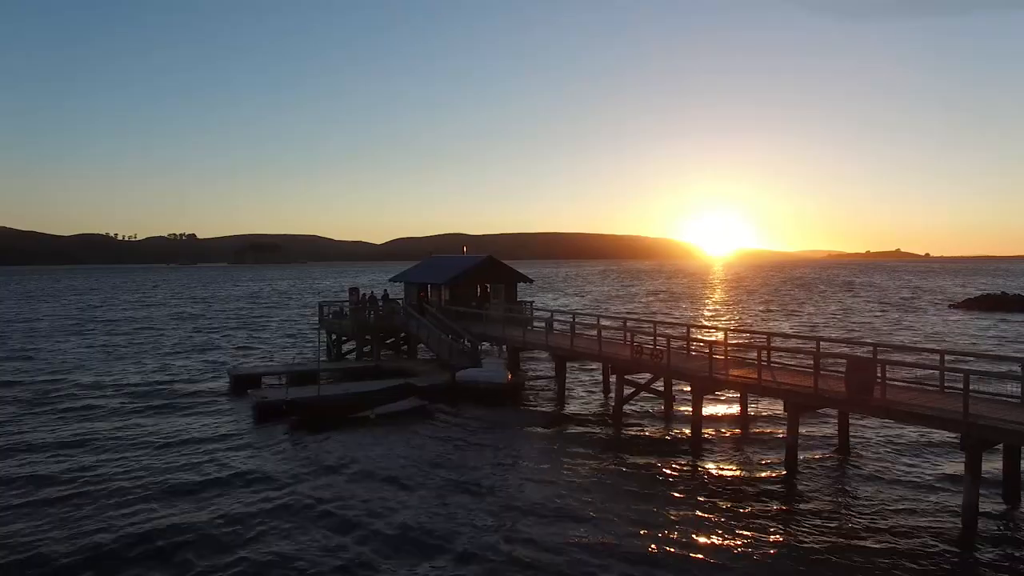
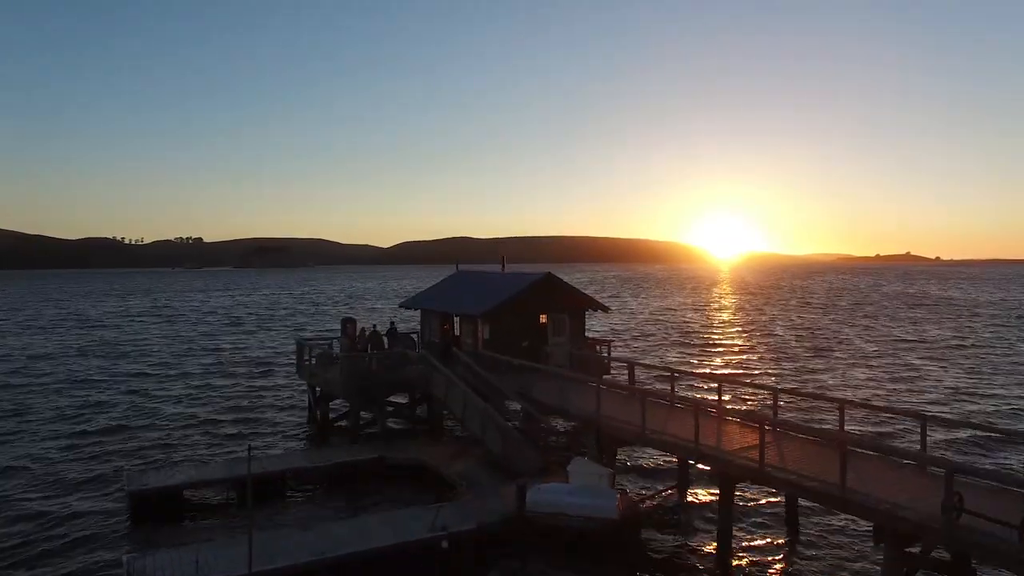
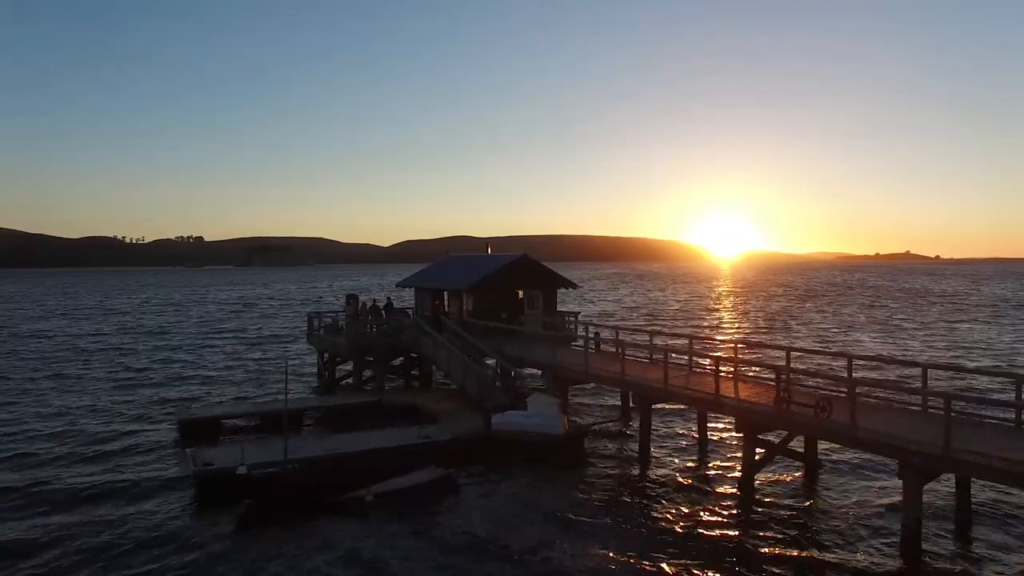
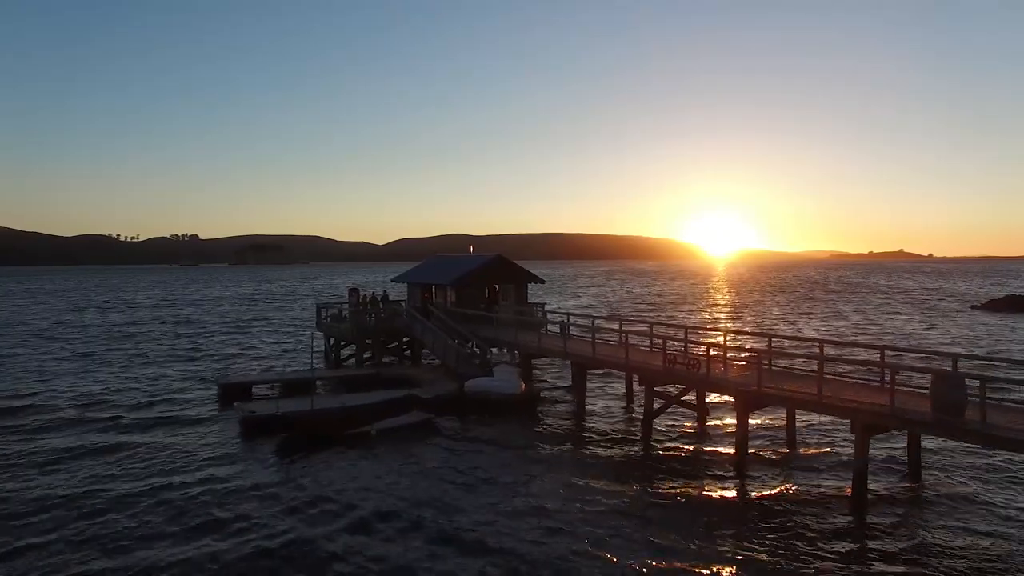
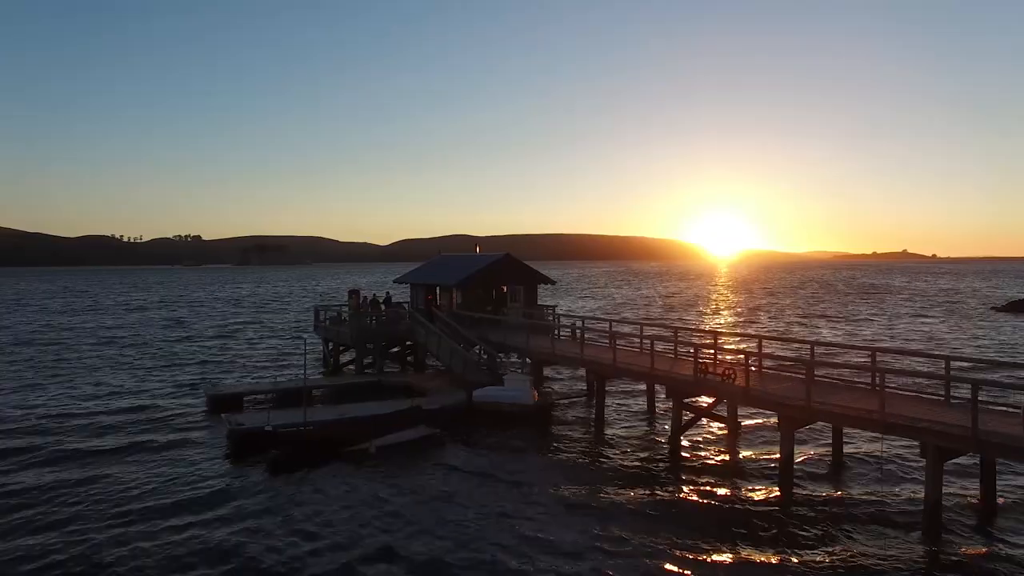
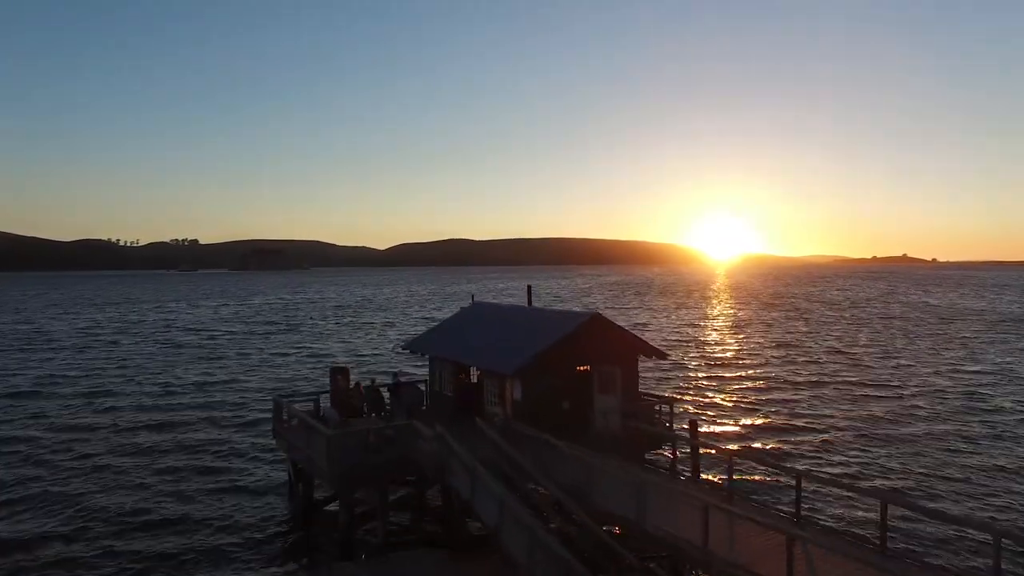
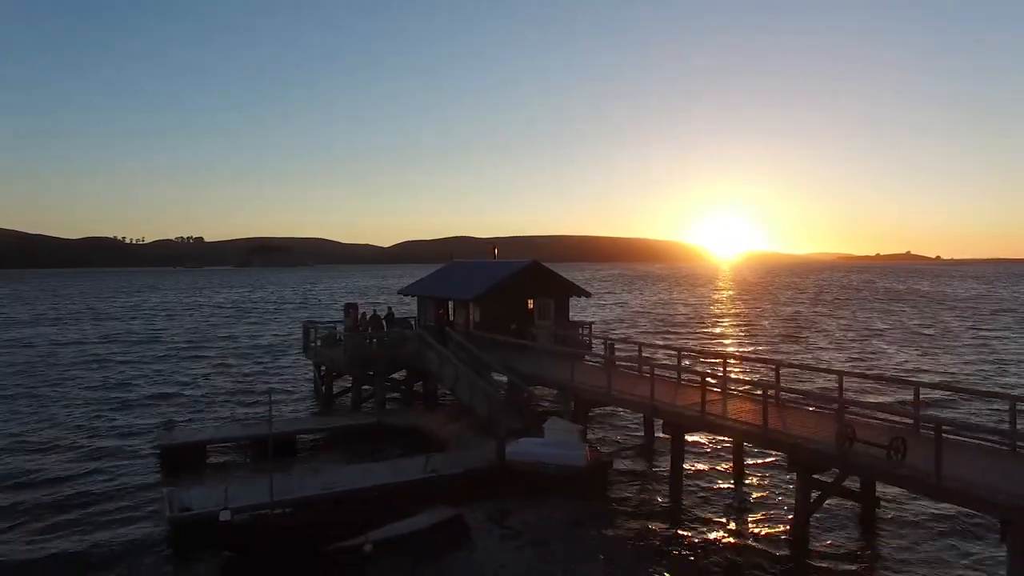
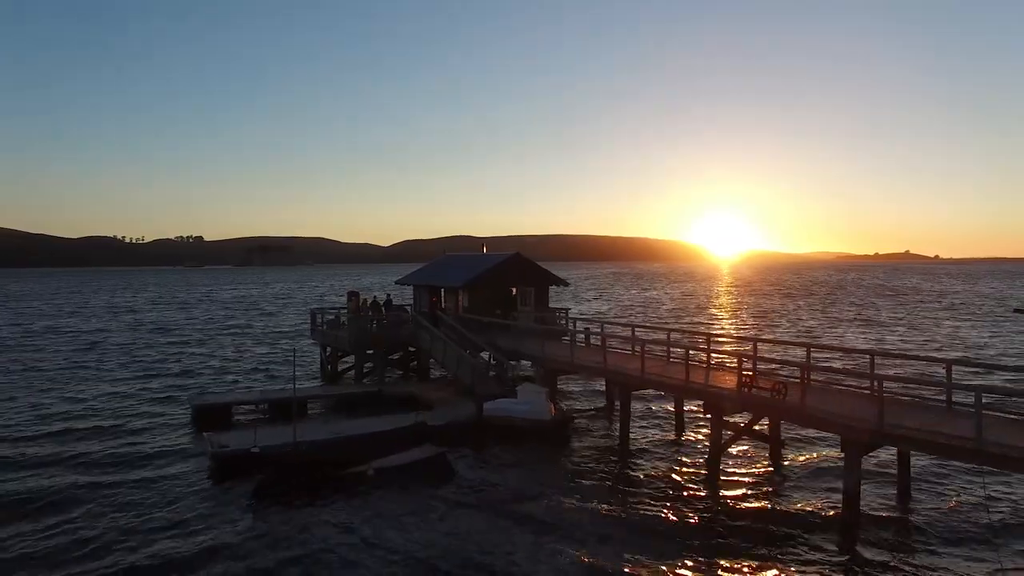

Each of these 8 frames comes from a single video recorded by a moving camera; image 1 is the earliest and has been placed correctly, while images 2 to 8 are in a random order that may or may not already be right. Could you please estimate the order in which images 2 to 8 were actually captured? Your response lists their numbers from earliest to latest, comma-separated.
4, 5, 8, 3, 7, 2, 6
